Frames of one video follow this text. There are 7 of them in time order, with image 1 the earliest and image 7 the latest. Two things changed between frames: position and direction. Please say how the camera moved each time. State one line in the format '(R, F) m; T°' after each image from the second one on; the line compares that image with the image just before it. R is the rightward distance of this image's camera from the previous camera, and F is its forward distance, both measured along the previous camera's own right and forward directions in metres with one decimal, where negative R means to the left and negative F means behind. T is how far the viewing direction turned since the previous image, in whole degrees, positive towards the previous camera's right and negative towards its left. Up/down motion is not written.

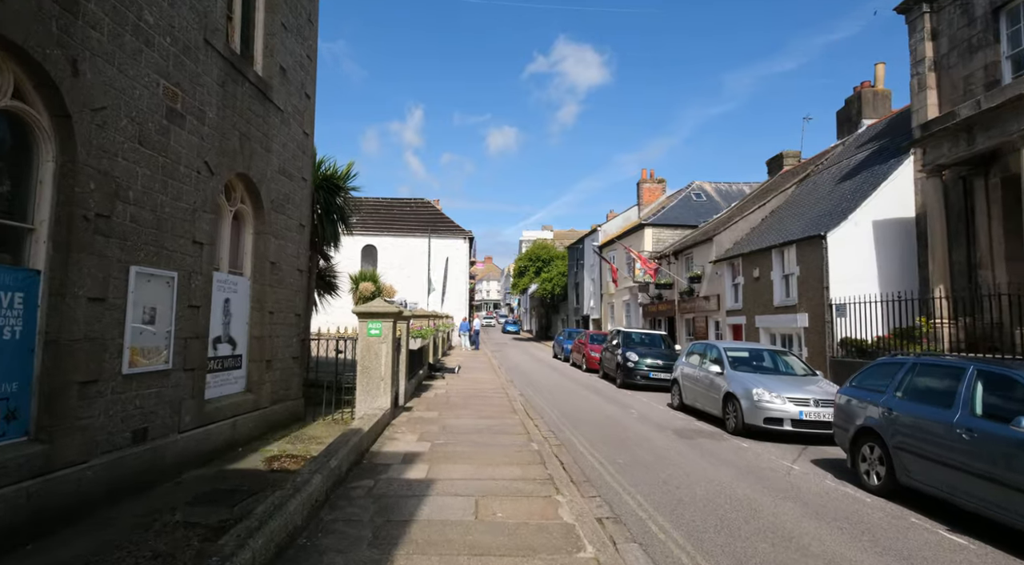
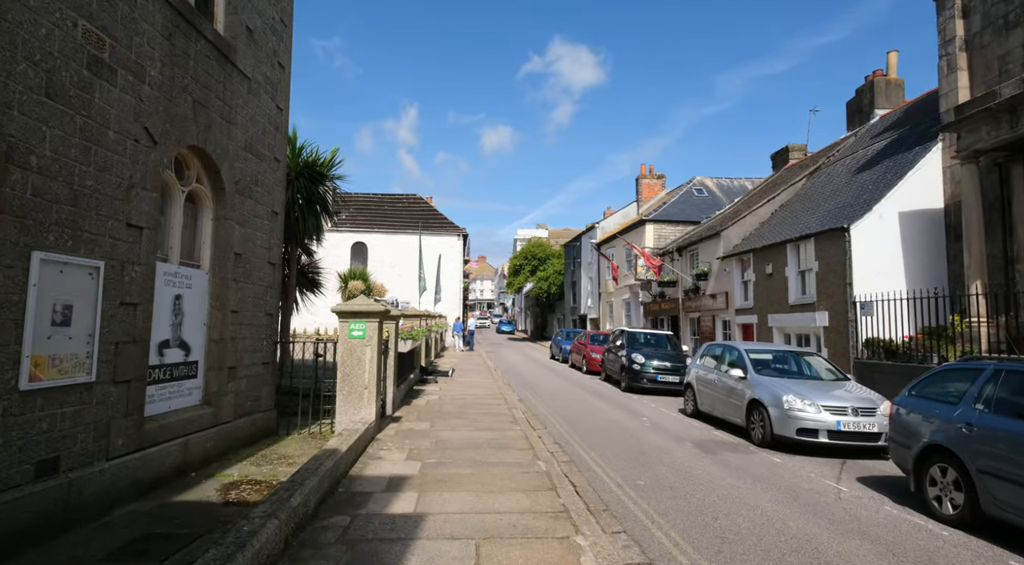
(-0.1, +1.1) m; +1°
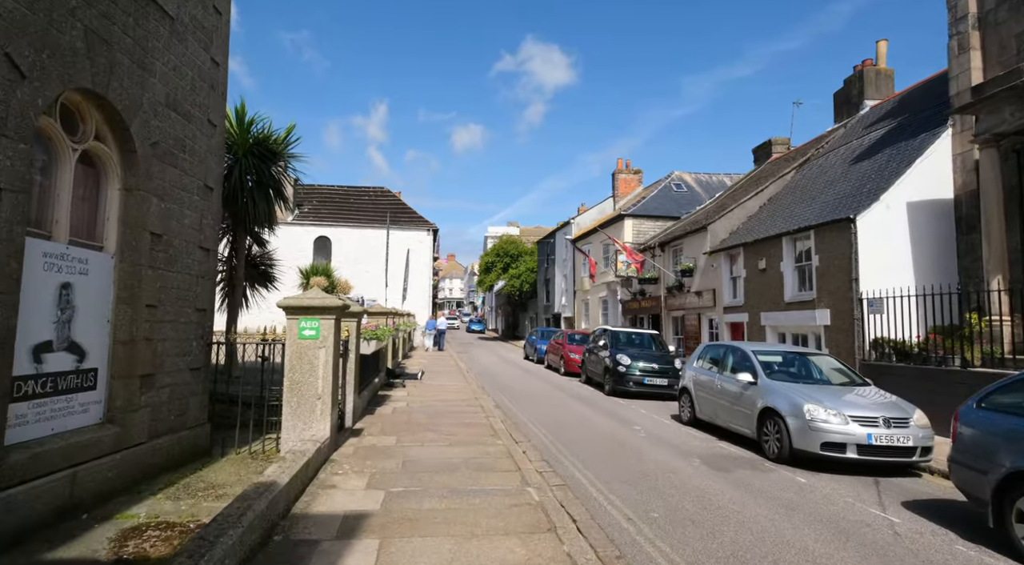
(-0.2, +1.3) m; +3°
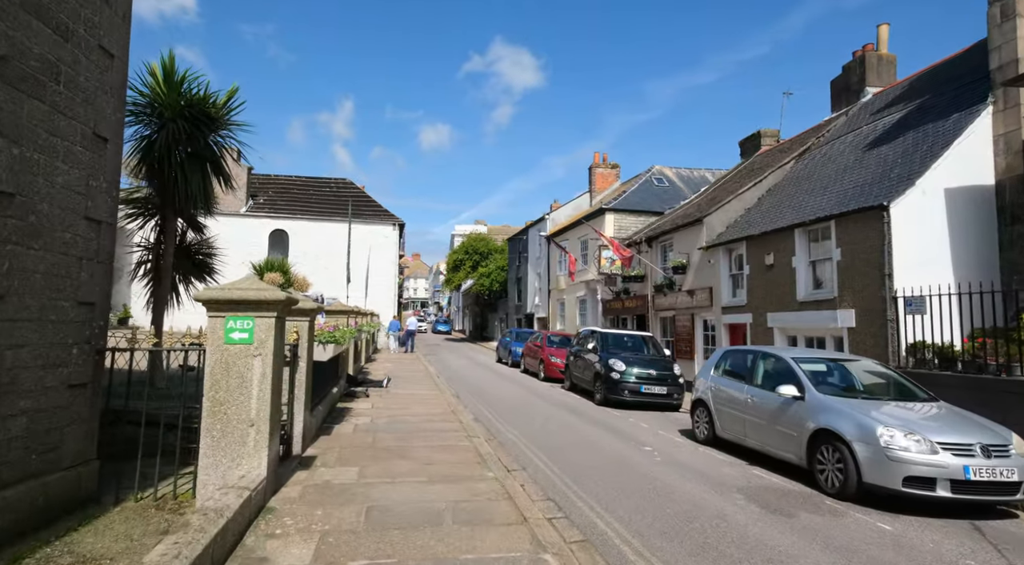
(-0.3, +1.7) m; +3°
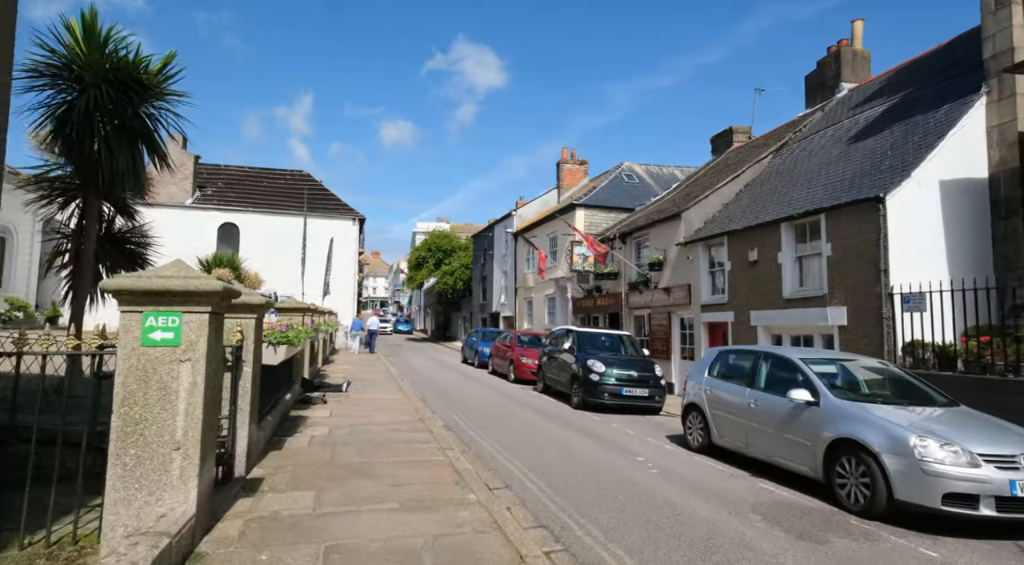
(-0.2, +0.9) m; +4°
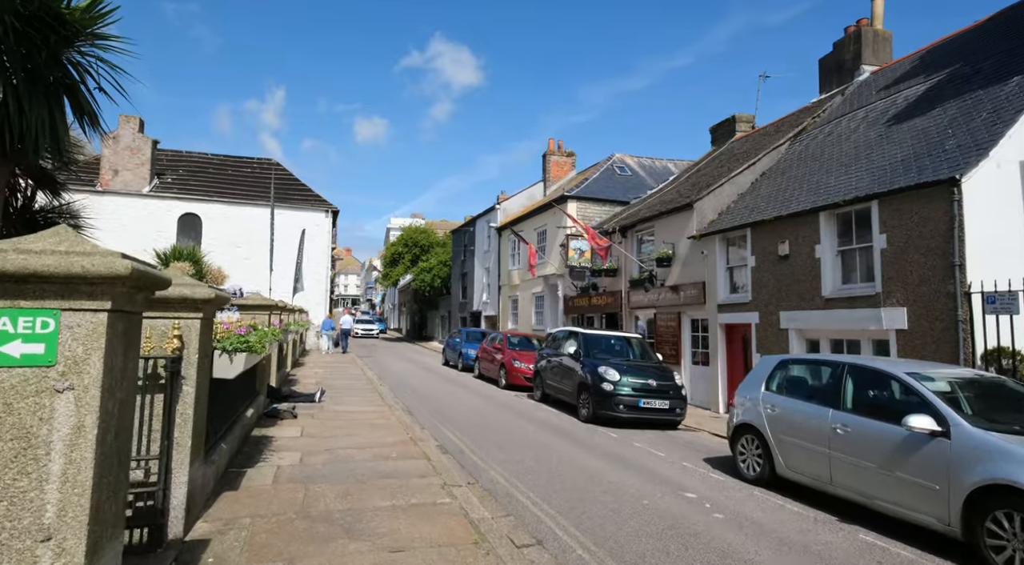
(-0.5, +1.6) m; +3°
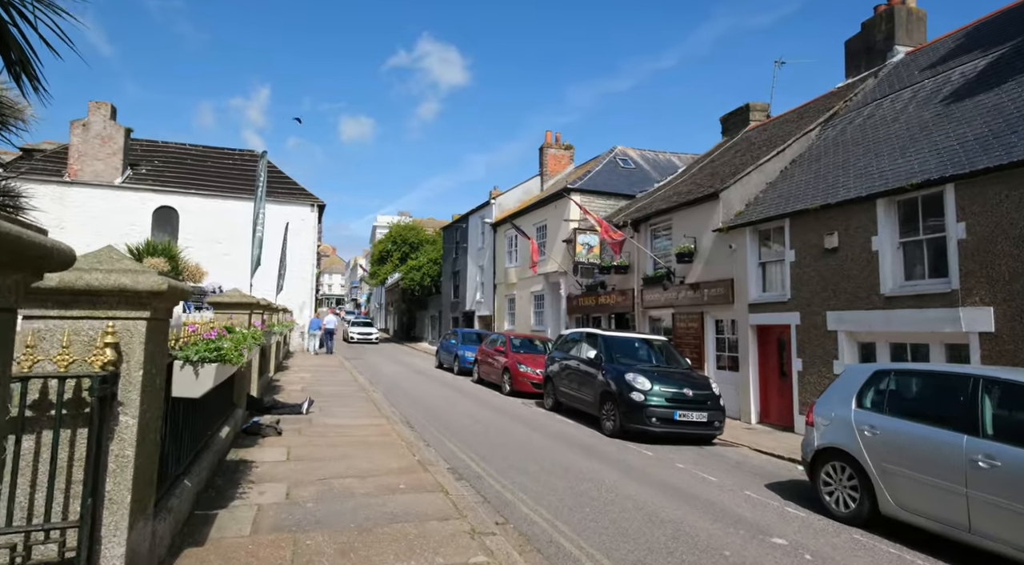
(-0.5, +1.3) m; +1°
